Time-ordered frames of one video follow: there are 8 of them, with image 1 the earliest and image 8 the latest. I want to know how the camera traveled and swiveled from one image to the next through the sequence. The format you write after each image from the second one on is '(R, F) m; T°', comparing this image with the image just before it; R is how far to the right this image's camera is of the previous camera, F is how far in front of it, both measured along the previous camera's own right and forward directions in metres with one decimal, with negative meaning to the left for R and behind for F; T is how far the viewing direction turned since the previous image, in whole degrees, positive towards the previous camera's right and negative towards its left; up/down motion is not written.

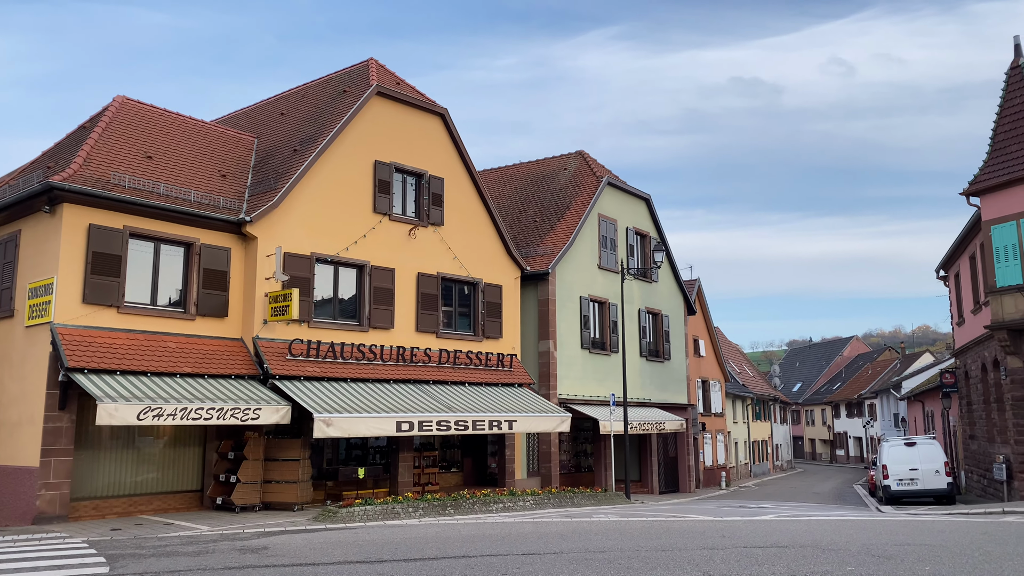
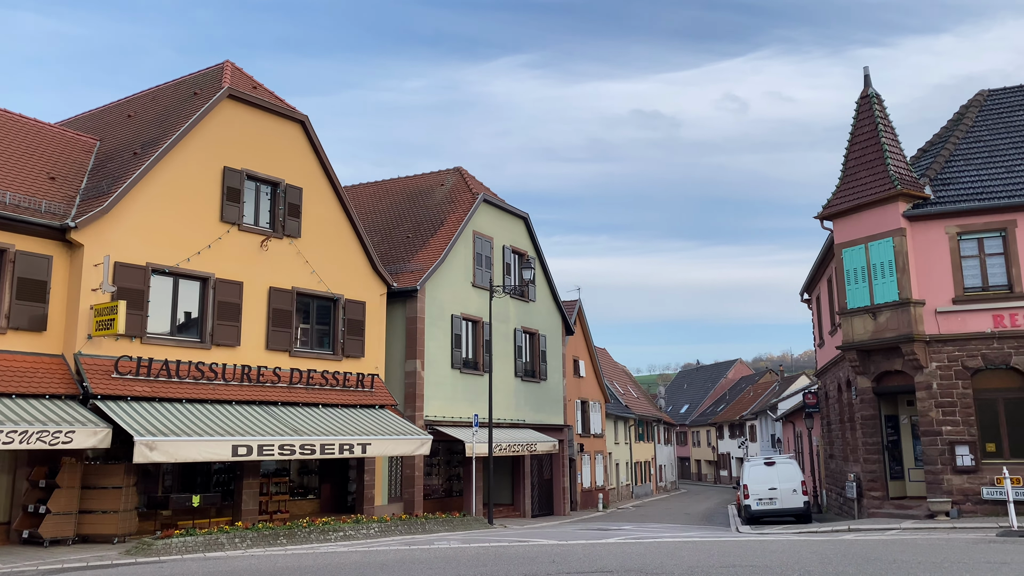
(+1.0, +0.6) m; +7°
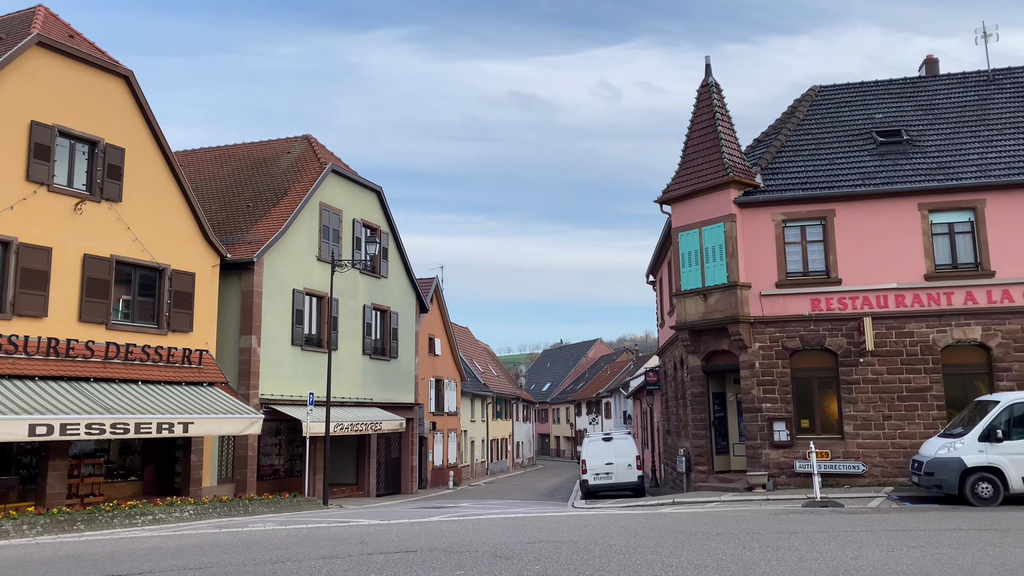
(+0.7, +0.2) m; +9°
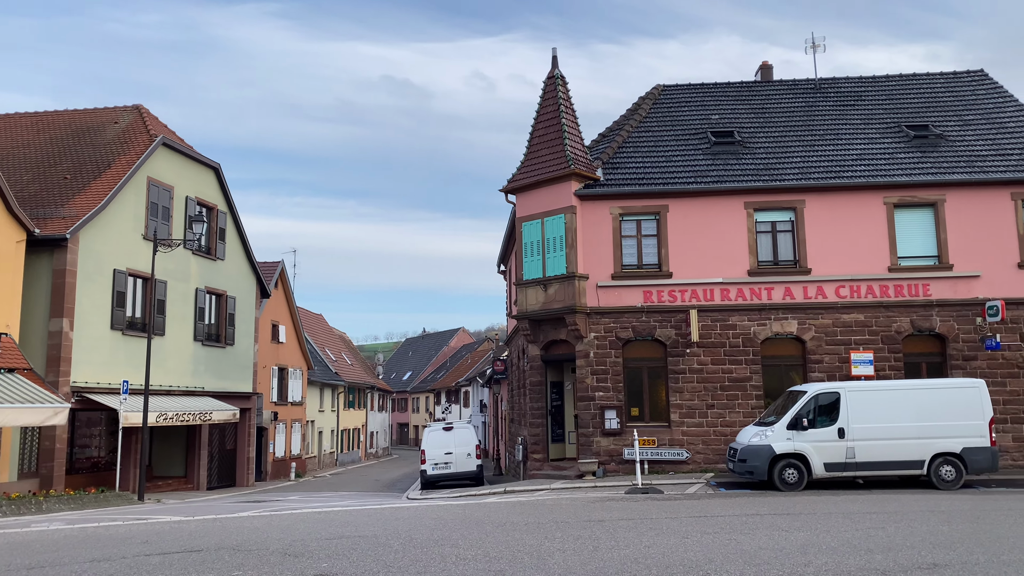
(+0.7, +0.3) m; +9°
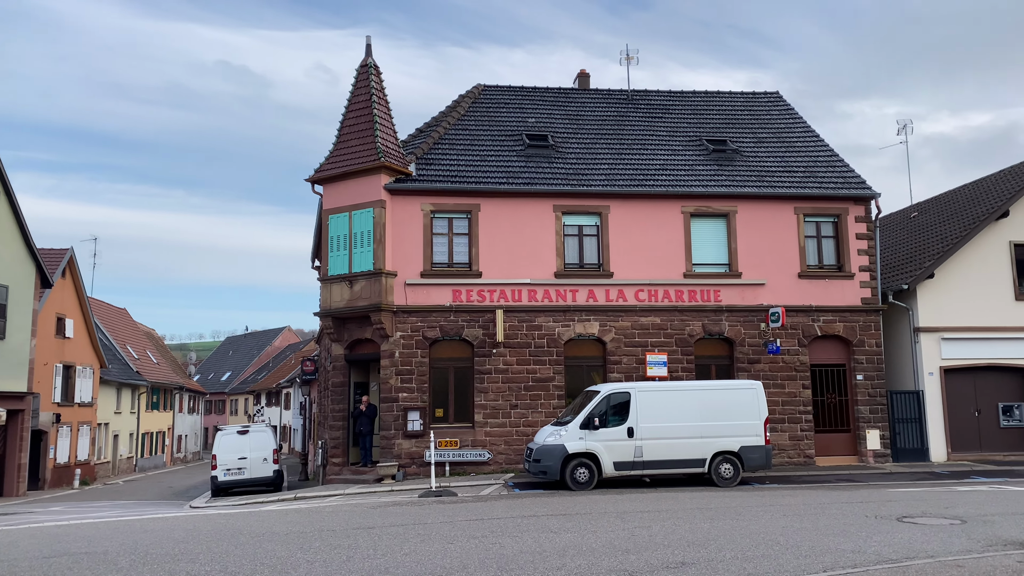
(+0.8, +0.4) m; +11°
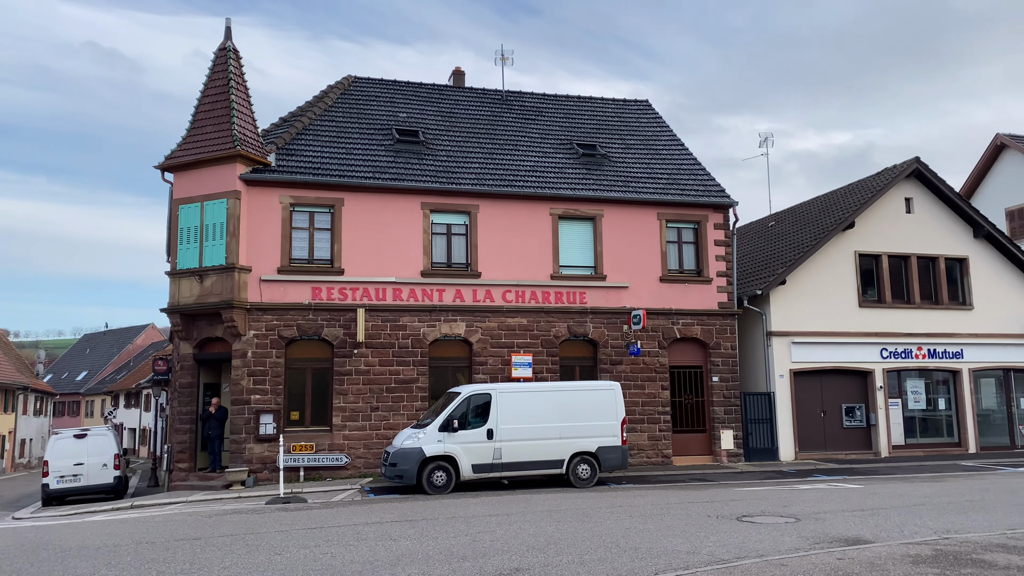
(+0.5, +0.3) m; +8°
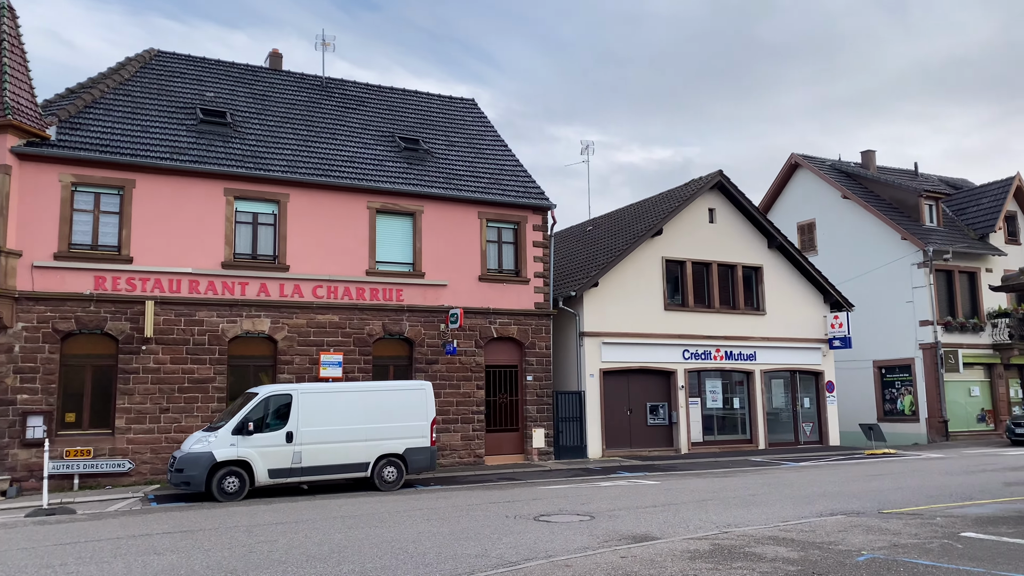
(+0.4, +0.4) m; +12°
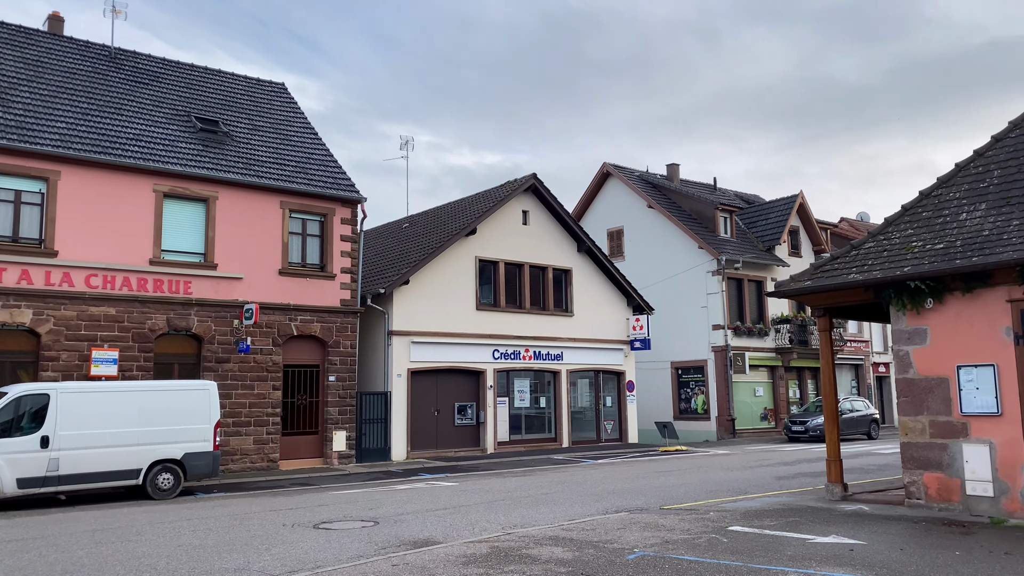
(+0.5, +0.4) m; +12°
